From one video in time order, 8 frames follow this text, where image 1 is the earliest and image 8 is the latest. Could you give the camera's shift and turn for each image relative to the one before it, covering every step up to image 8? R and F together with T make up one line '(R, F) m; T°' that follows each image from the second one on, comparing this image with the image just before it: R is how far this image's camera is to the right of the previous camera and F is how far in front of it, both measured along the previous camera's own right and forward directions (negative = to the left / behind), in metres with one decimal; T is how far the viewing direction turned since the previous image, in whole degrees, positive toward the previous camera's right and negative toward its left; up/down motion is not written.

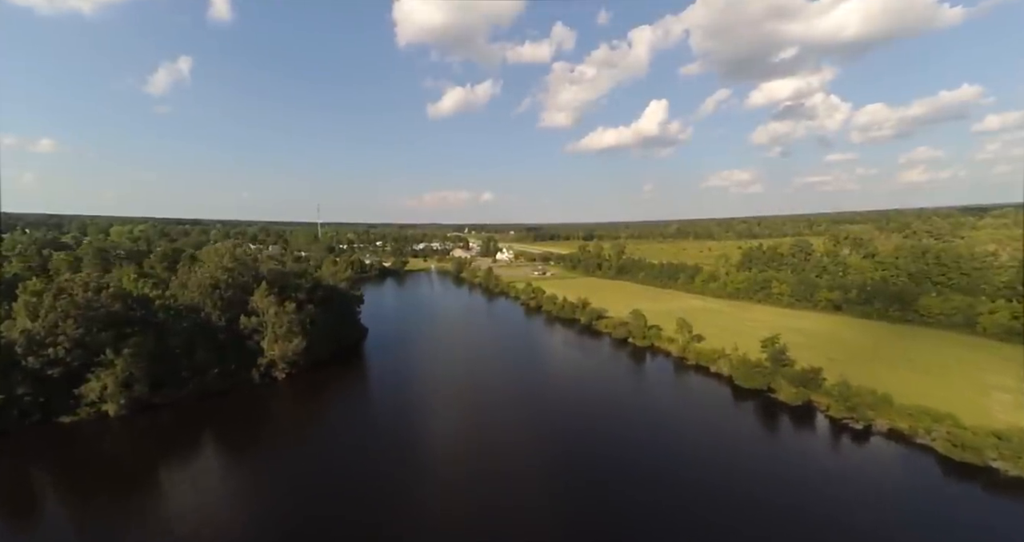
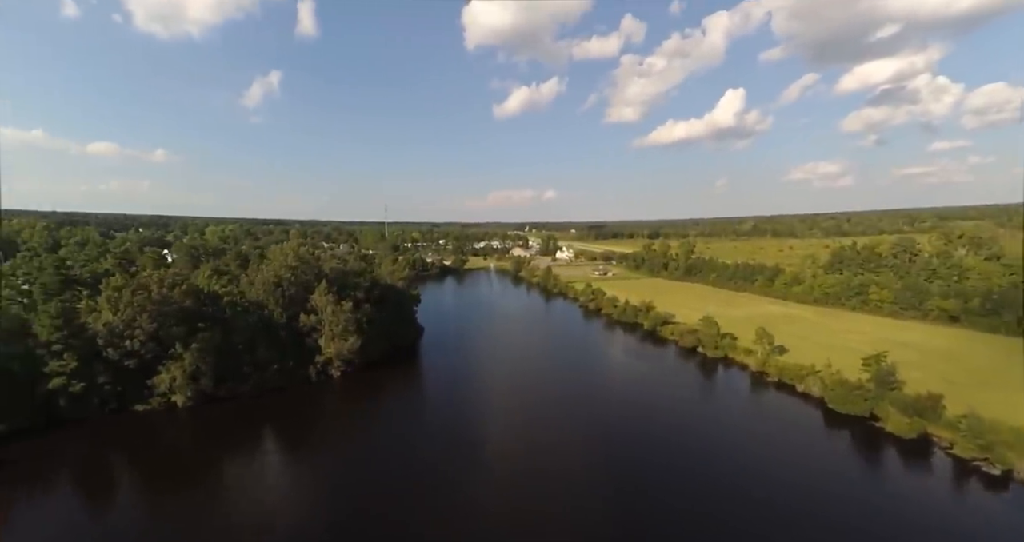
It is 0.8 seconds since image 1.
(+0.3, +1.1) m; -8°
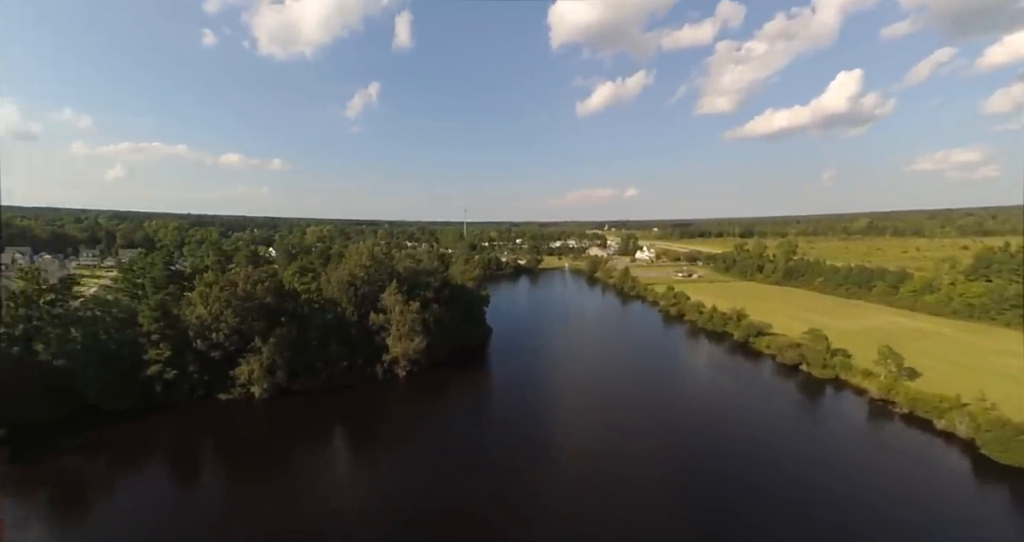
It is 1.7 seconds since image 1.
(+0.4, +1.1) m; -10°
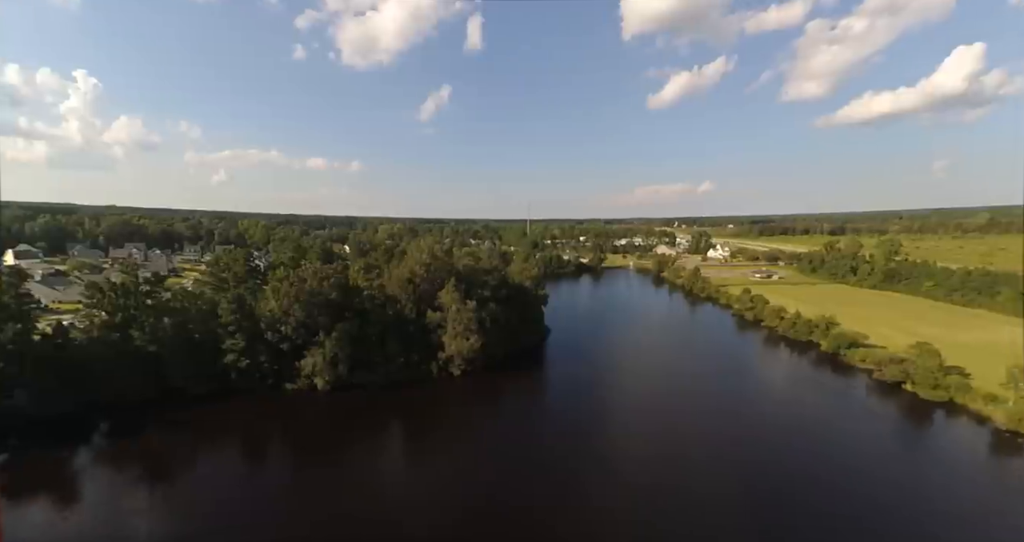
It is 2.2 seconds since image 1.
(+0.3, +0.6) m; -8°
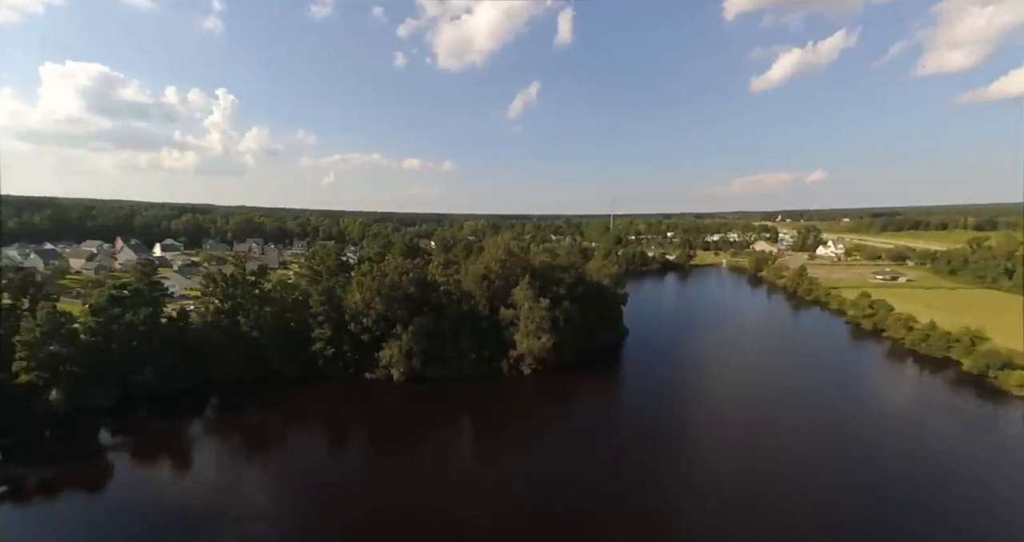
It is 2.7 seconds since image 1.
(+0.4, +0.5) m; -11°
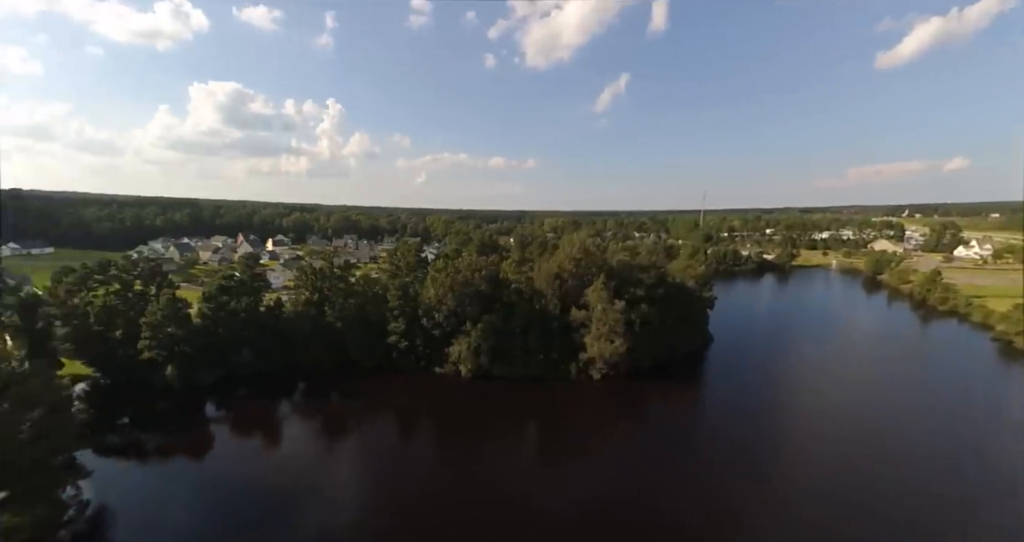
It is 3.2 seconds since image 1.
(+0.4, +0.5) m; -10°
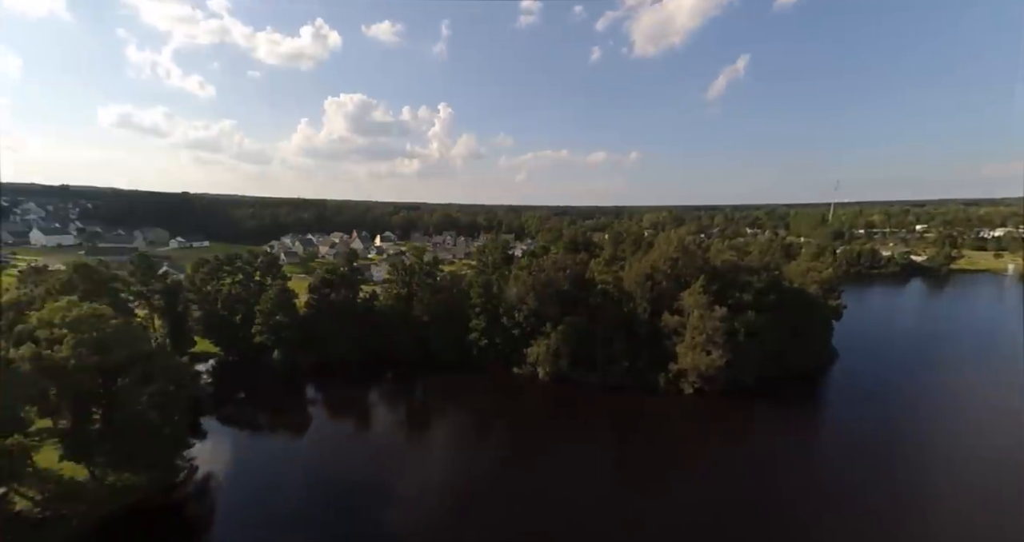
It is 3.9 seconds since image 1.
(+0.4, +0.7) m; -12°
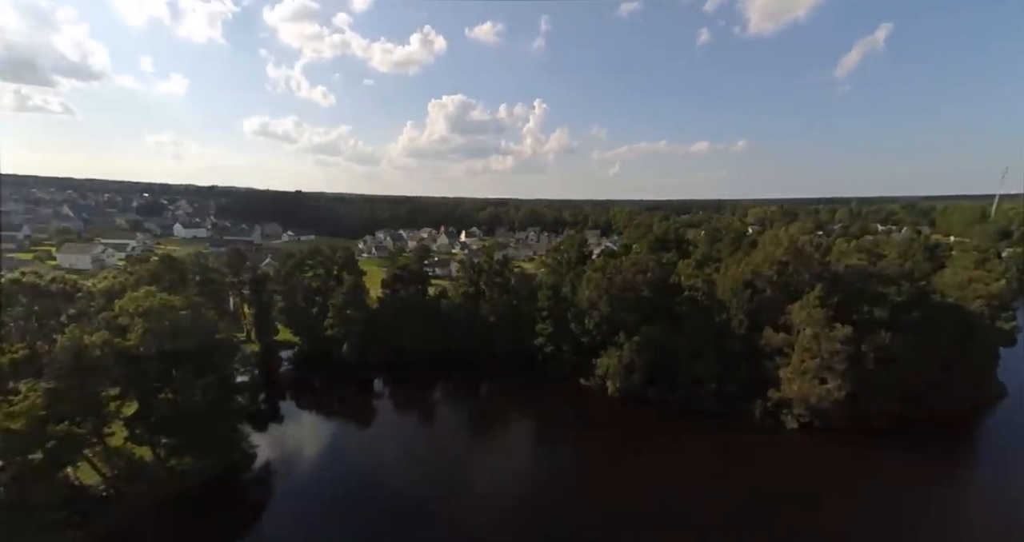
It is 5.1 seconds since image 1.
(+0.6, +1.2) m; -12°
